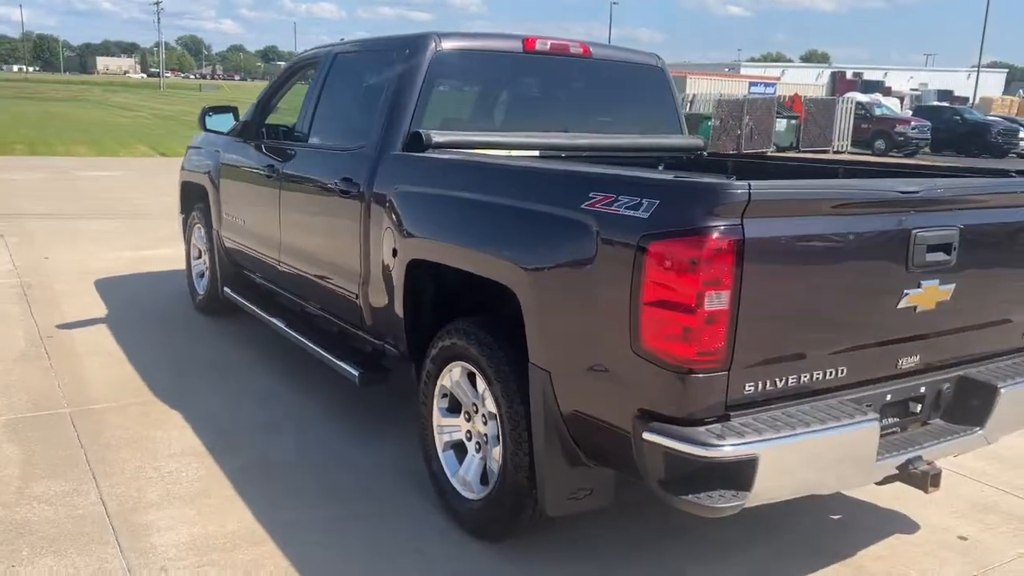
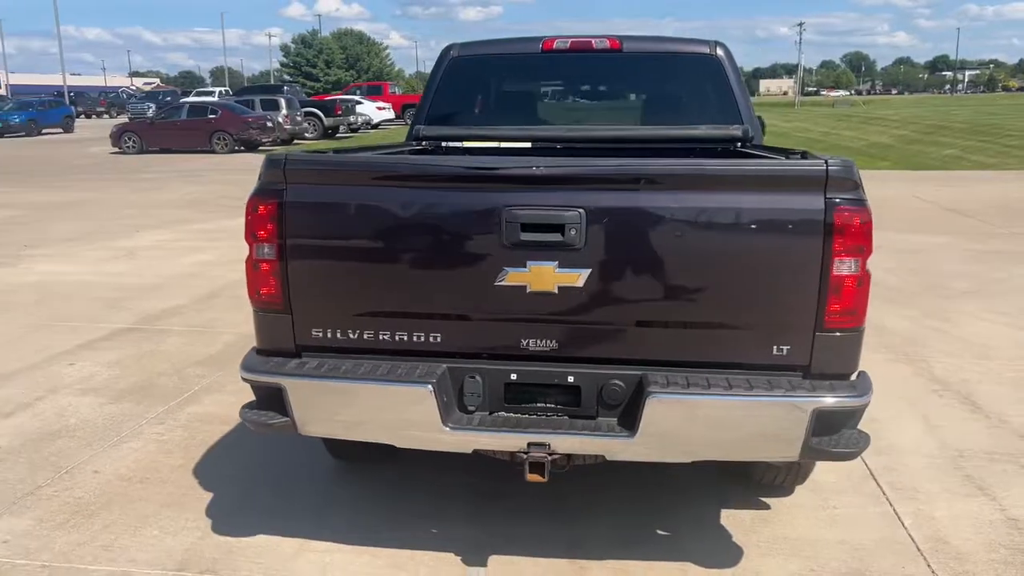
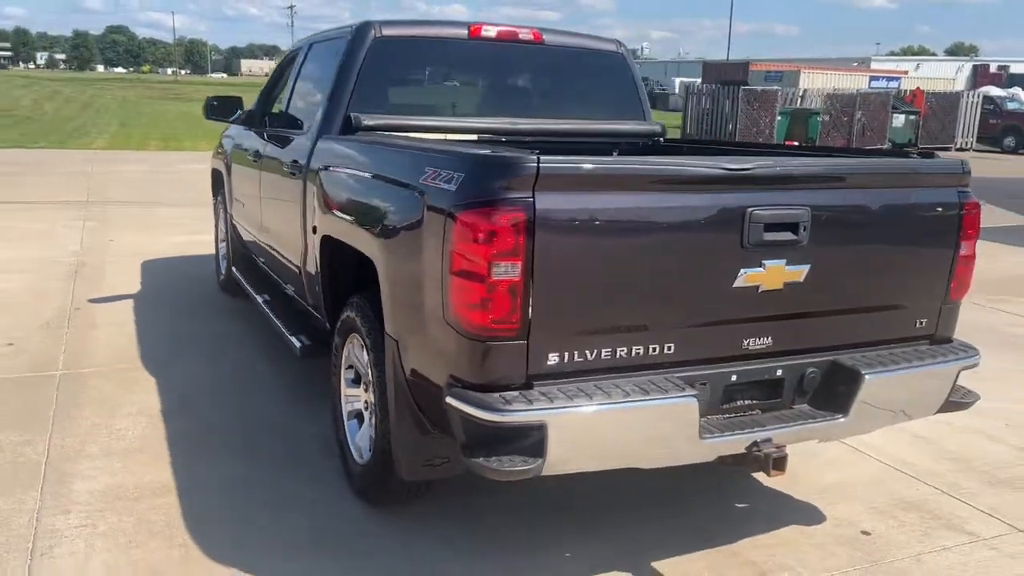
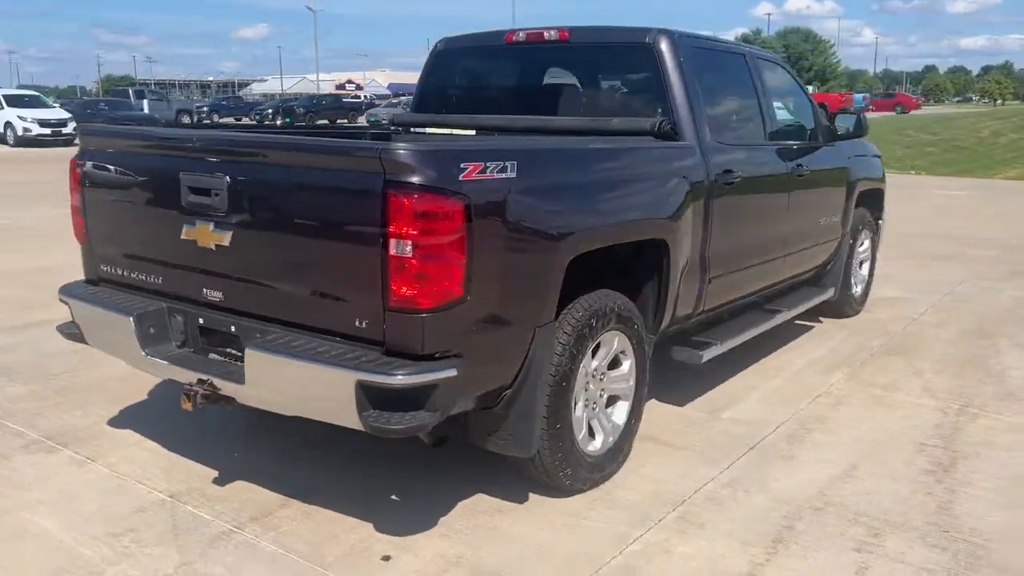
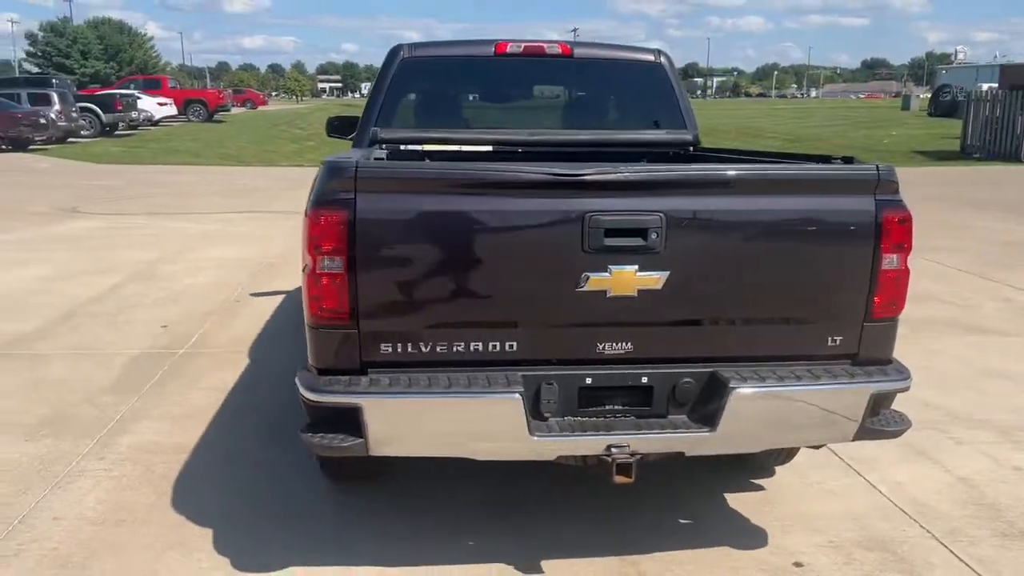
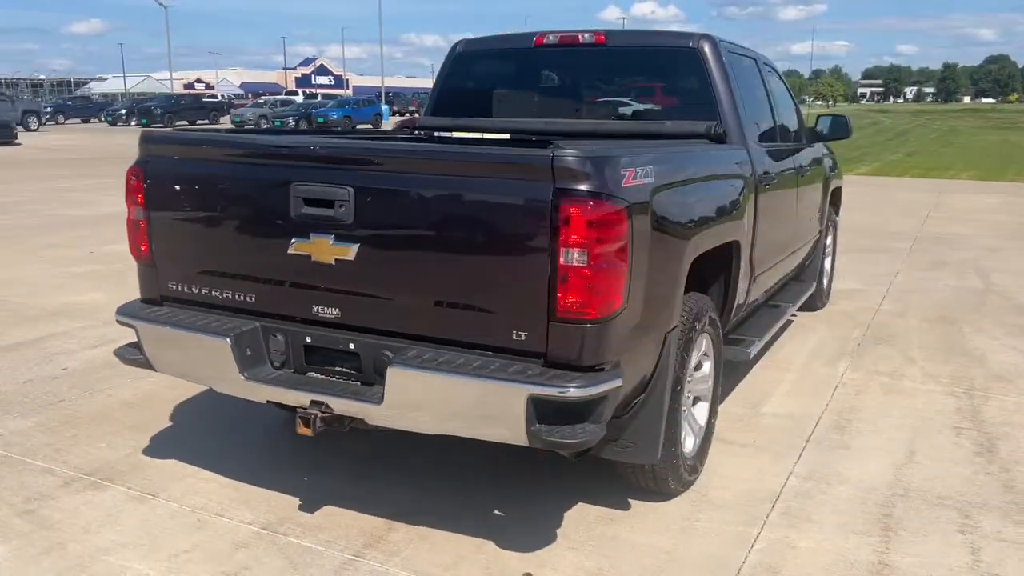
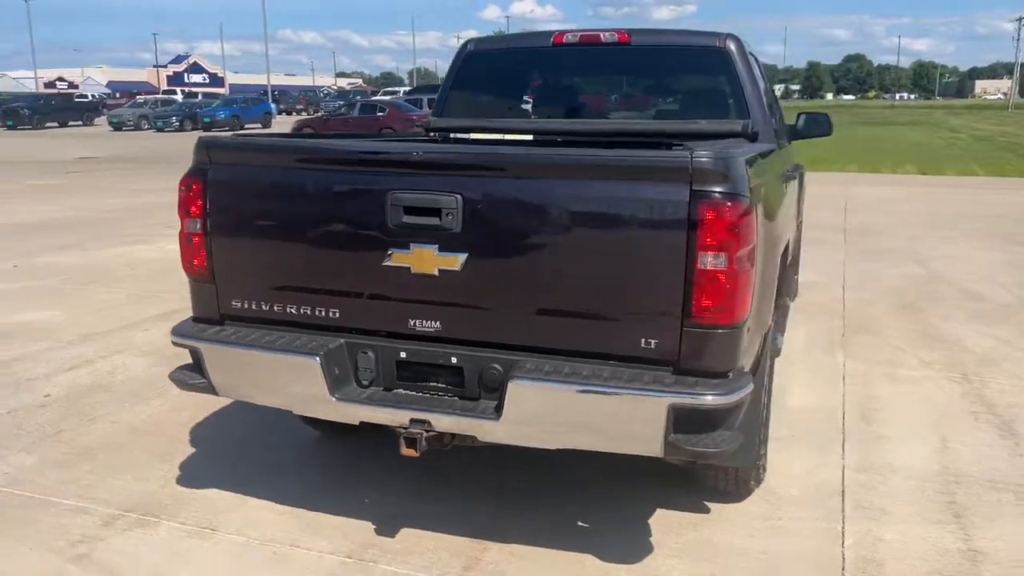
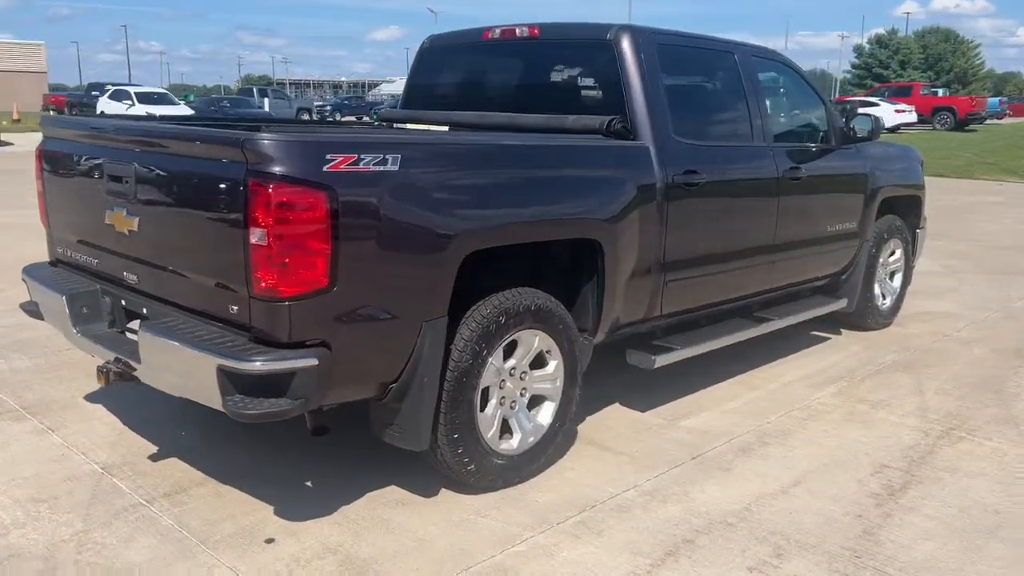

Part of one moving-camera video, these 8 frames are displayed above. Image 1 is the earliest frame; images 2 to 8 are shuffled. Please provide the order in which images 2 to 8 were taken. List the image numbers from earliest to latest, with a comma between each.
3, 5, 2, 7, 6, 4, 8
